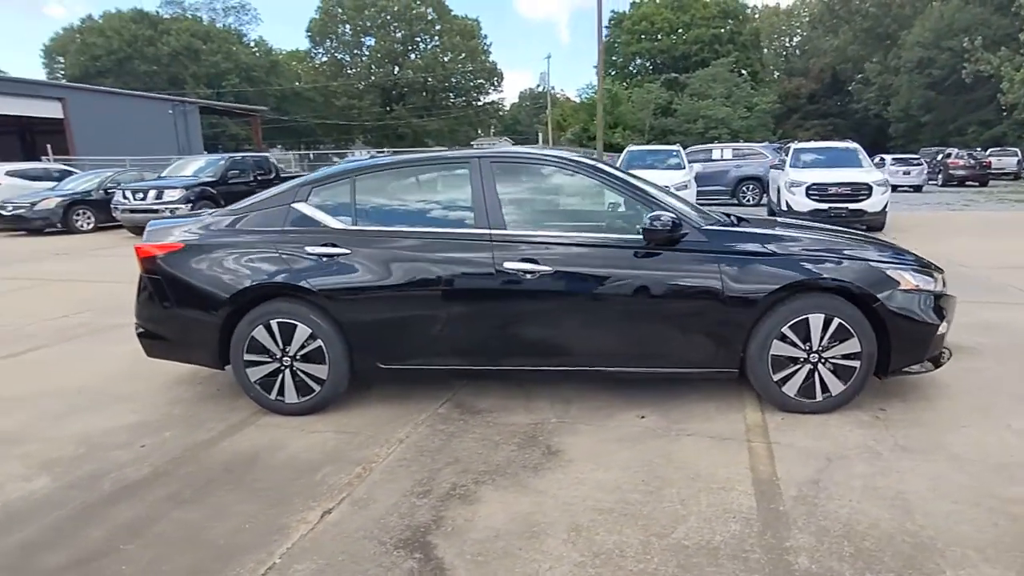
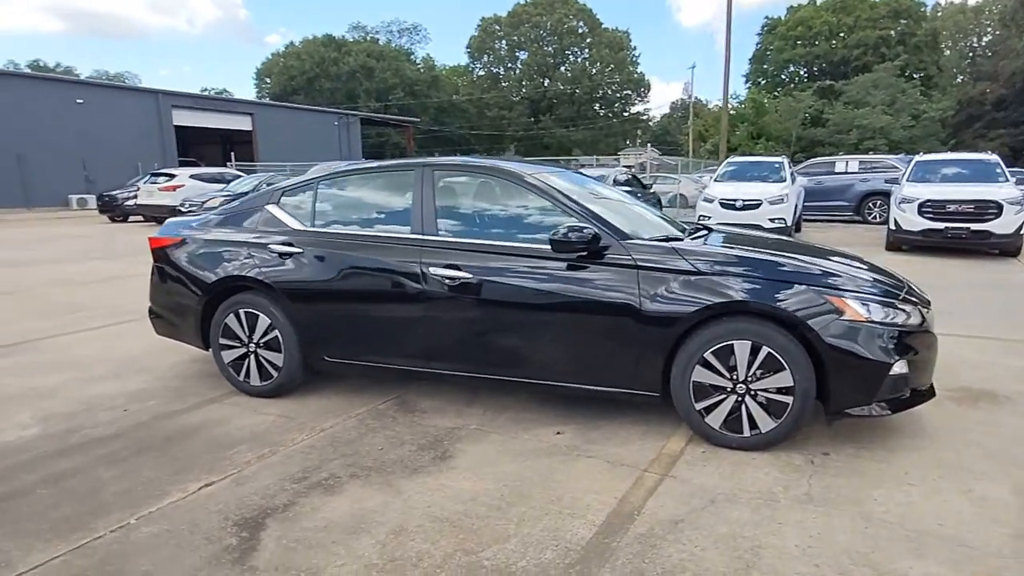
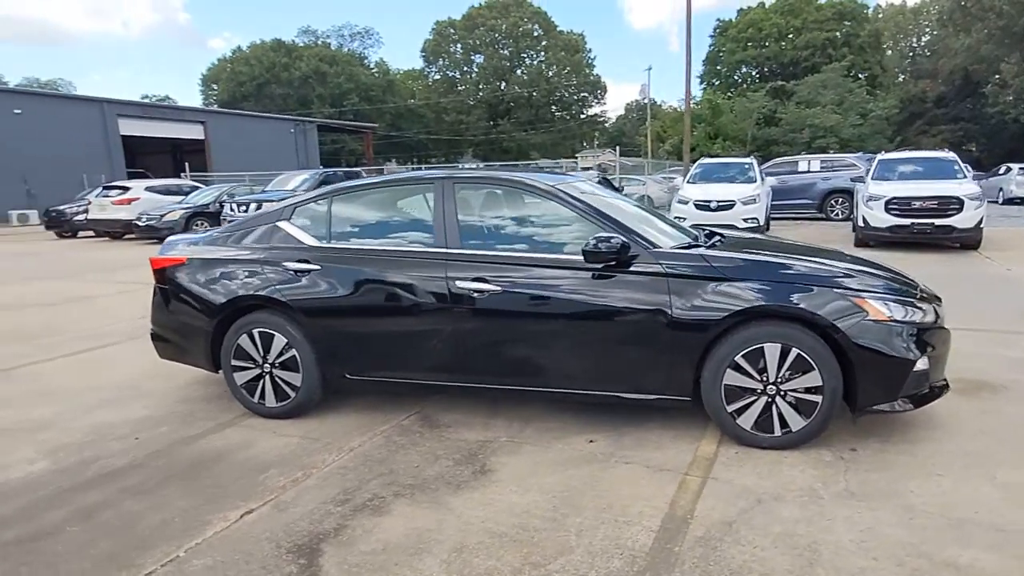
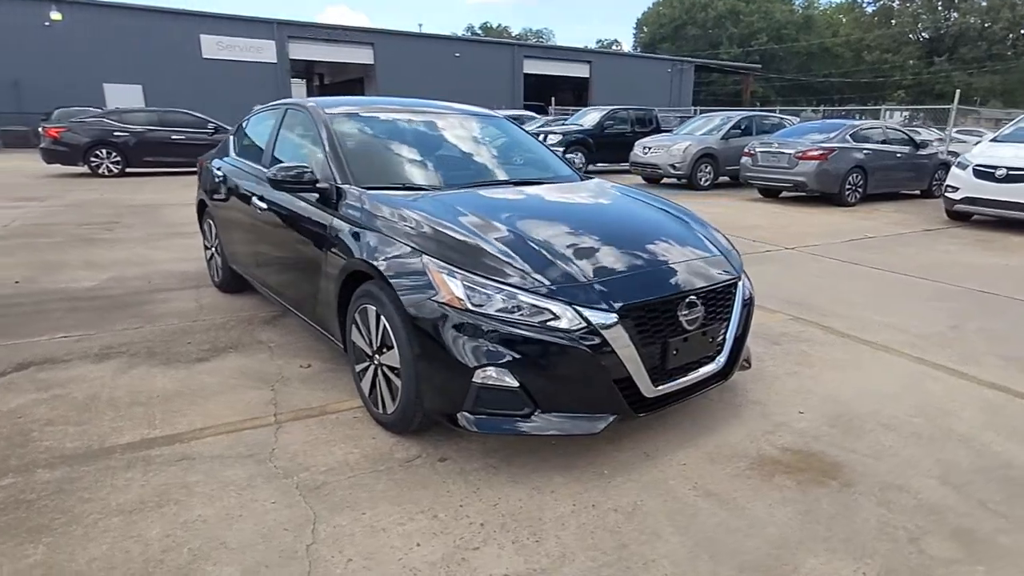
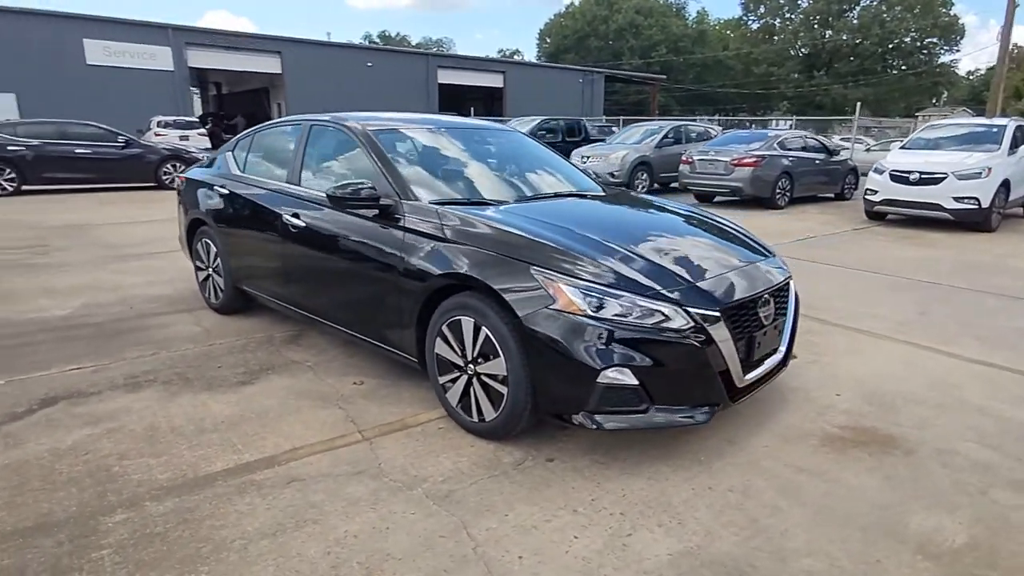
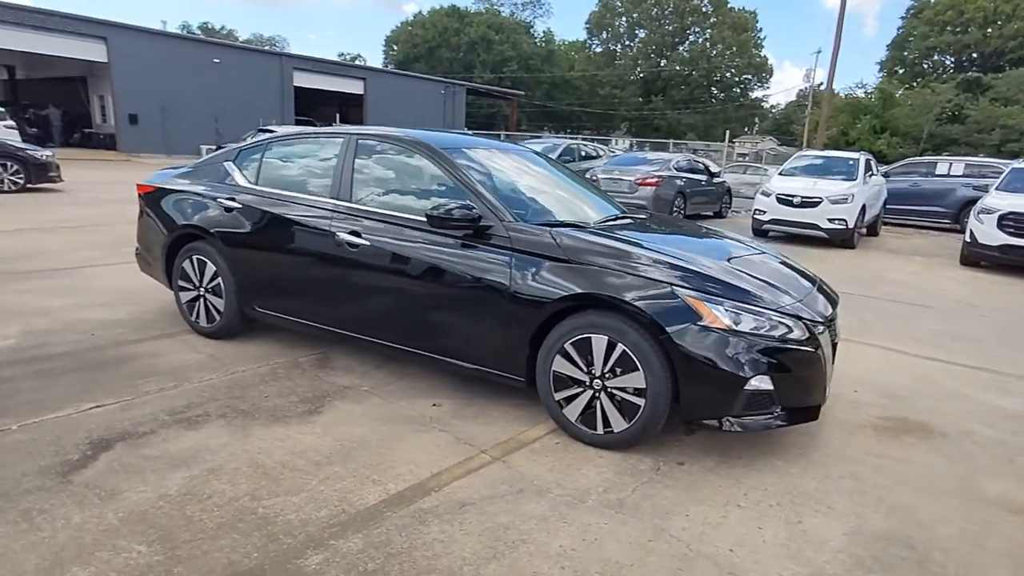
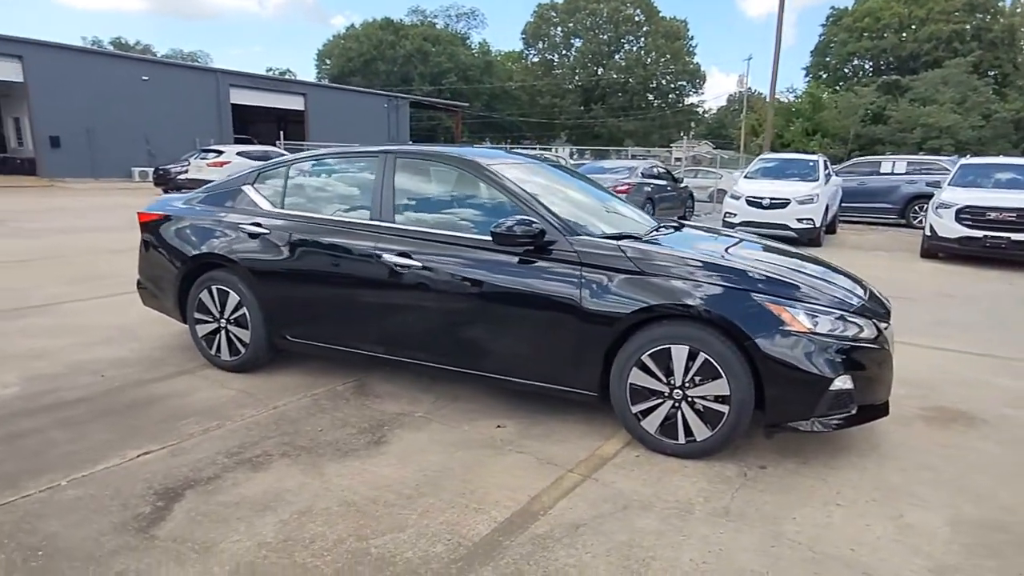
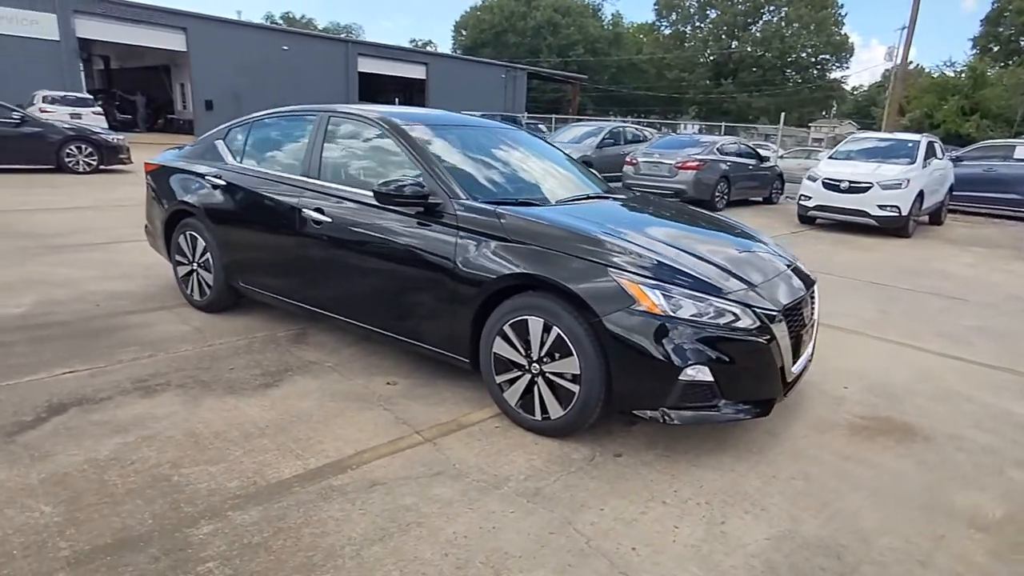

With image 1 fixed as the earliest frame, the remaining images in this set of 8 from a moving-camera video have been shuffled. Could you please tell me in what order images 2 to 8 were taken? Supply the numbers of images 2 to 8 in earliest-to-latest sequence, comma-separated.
3, 2, 7, 6, 8, 5, 4
